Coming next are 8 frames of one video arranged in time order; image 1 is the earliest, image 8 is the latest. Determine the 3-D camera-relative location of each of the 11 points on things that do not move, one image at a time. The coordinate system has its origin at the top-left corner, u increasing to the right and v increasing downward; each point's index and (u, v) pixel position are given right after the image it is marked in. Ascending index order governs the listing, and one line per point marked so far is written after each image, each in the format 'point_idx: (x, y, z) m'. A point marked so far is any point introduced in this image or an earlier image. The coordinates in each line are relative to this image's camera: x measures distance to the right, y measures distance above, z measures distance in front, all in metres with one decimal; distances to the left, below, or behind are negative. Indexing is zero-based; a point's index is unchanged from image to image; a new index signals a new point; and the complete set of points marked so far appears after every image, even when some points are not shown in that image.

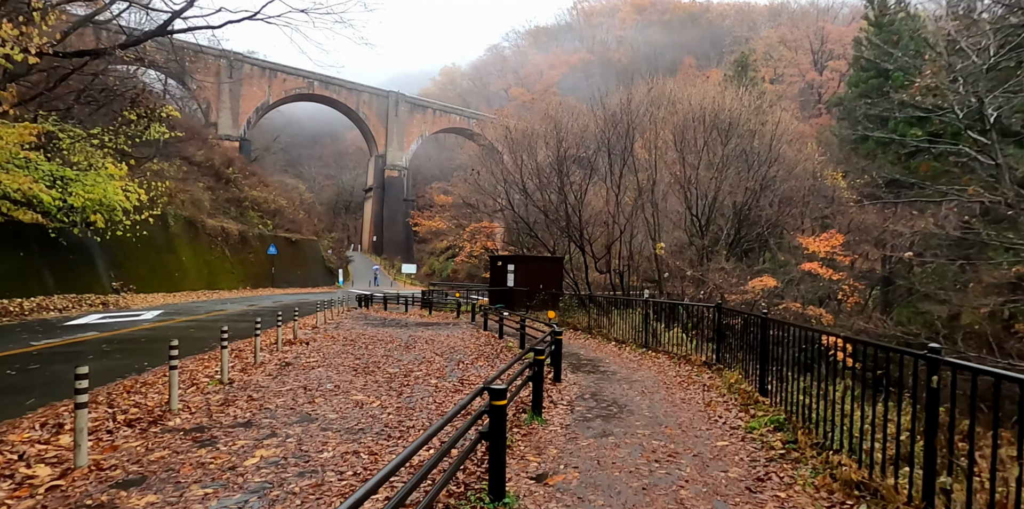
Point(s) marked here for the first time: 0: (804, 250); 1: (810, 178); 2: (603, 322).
0: (+9.2, +0.1, +17.5) m
1: (+9.8, +2.5, +18.1) m
2: (+1.7, -1.3, +10.4) m
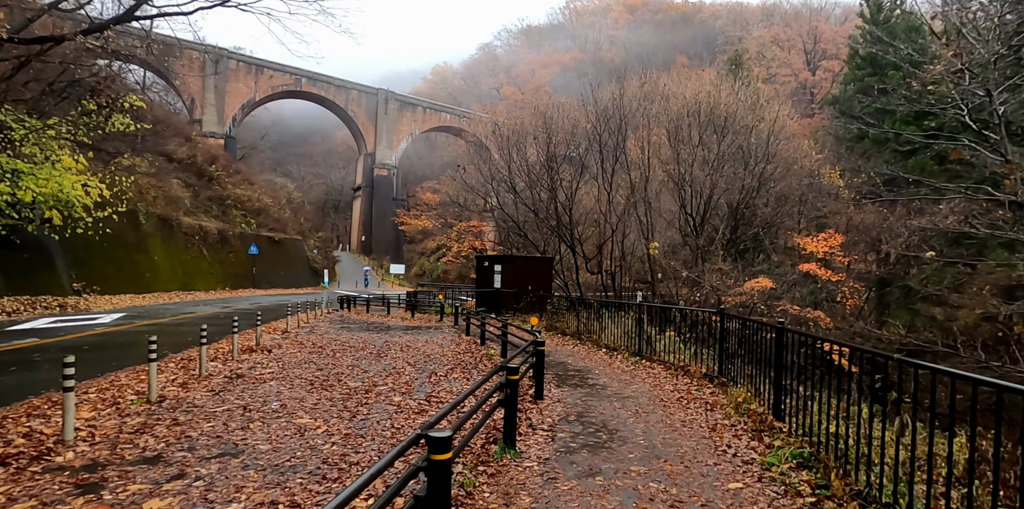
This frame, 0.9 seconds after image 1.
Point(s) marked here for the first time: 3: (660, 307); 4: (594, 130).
0: (+8.8, +0.1, +16.9) m
1: (+9.4, +2.5, +17.5) m
2: (+1.4, -1.3, +9.7) m
3: (+2.0, -0.8, +7.9) m
4: (+2.6, +4.0, +17.7) m
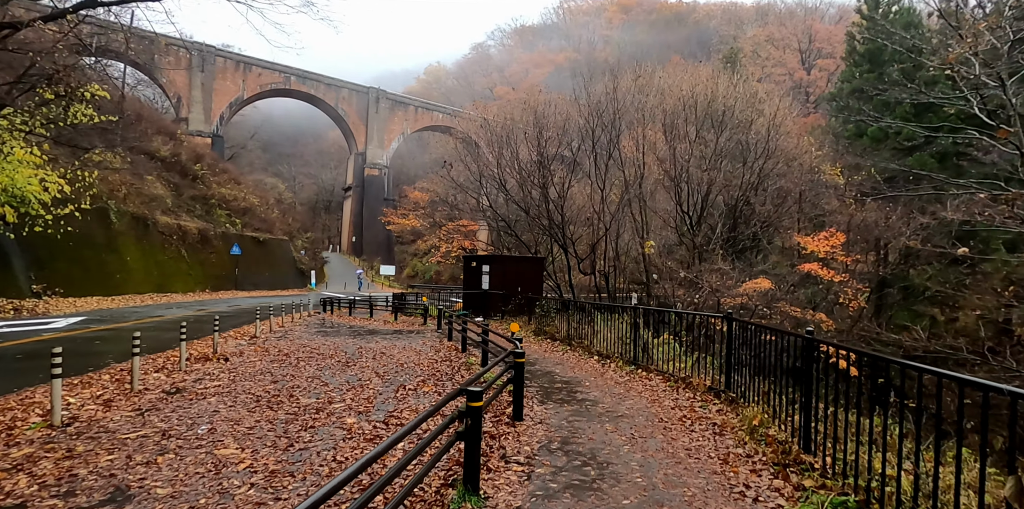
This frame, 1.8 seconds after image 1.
0: (+8.5, +0.1, +16.3) m
1: (+9.1, +2.5, +16.9) m
2: (+1.2, -1.3, +9.0) m
3: (+1.8, -0.7, +7.2) m
4: (+2.3, +4.0, +17.1) m
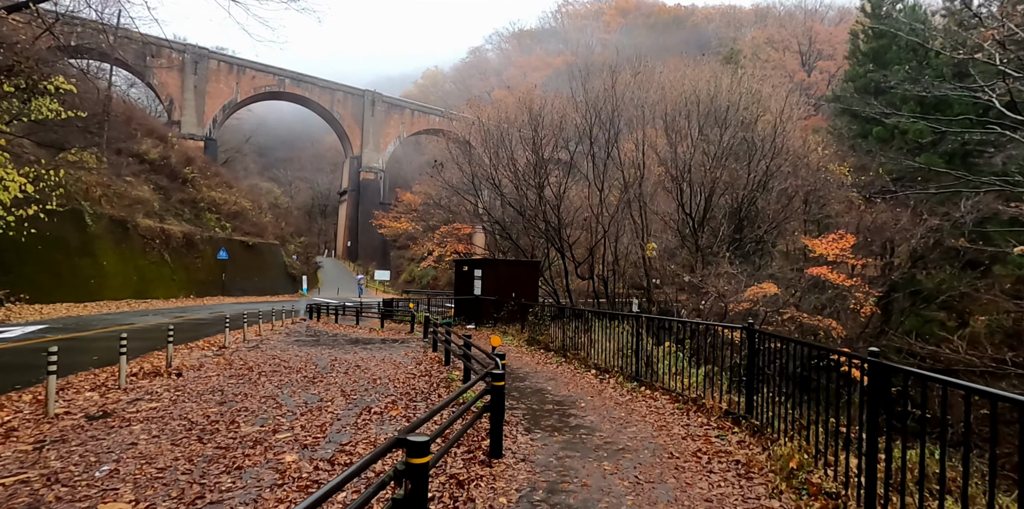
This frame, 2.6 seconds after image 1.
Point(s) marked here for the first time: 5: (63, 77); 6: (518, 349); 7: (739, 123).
0: (+8.4, 0.0, +15.6) m
1: (+8.9, +2.4, +16.2) m
2: (+1.0, -1.3, +8.3) m
3: (+1.7, -0.7, +6.5) m
4: (+2.1, +3.9, +16.4) m
5: (-8.9, +3.5, +10.9) m
6: (+0.1, -1.7, +9.7) m
7: (+6.2, +3.6, +15.1) m
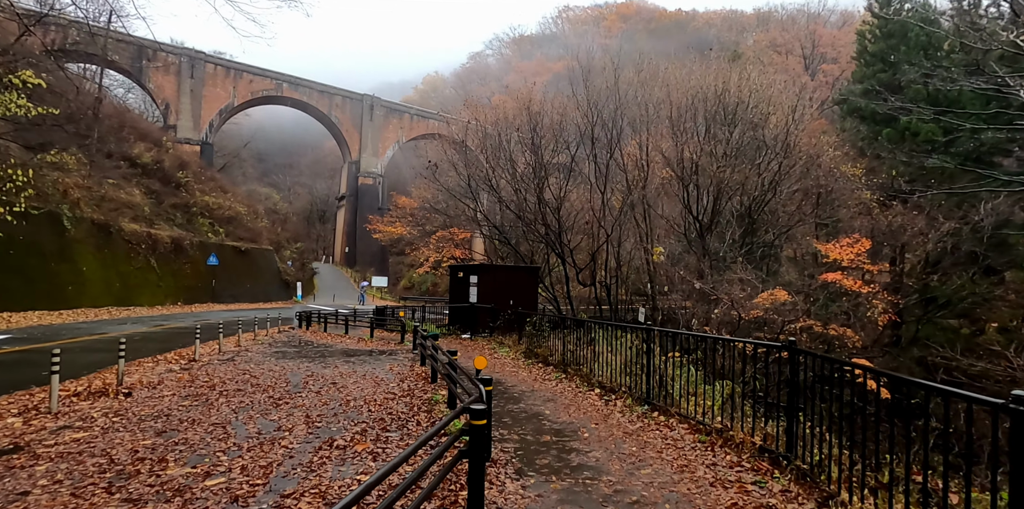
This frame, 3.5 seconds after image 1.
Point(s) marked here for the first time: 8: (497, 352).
0: (+8.3, -0.1, +14.9) m
1: (+8.9, +2.2, +15.5) m
2: (+1.0, -1.4, +7.5) m
3: (+1.6, -0.8, +5.8) m
4: (+2.1, +3.7, +15.7) m
5: (-8.9, +3.4, +10.3) m
6: (0.0, -1.8, +9.0) m
7: (+6.1, +3.4, +14.4) m
8: (-0.3, -1.8, +10.3) m
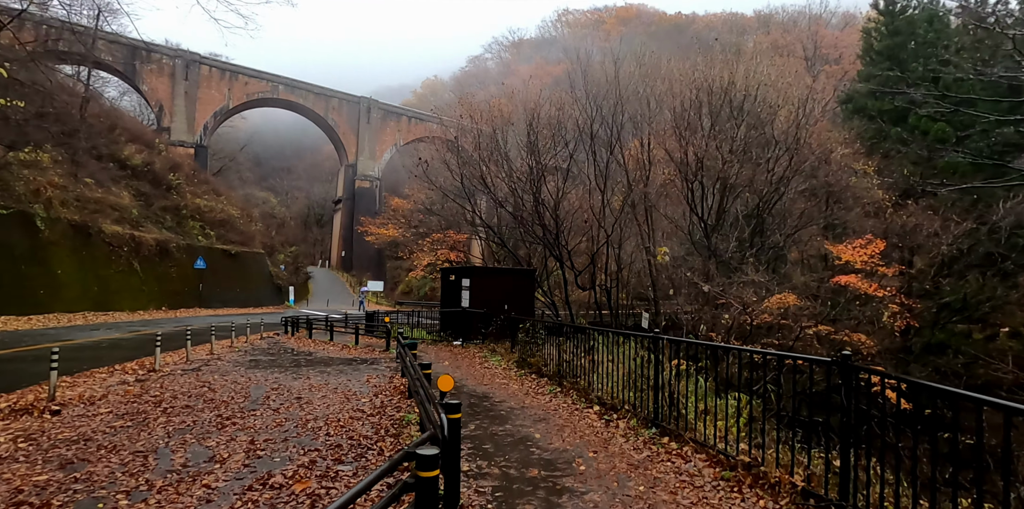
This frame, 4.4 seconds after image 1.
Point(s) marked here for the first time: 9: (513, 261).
0: (+8.2, -0.2, +14.1) m
1: (+8.7, +2.2, +14.8) m
2: (+0.9, -1.4, +6.8) m
3: (+1.5, -0.8, +5.0) m
4: (+2.0, +3.7, +15.0) m
5: (-9.0, +3.4, +9.6) m
6: (-0.1, -1.8, +8.3) m
7: (+6.0, +3.4, +13.7) m
8: (-0.4, -1.8, +9.5) m
9: (+0.1, -0.2, +19.7) m
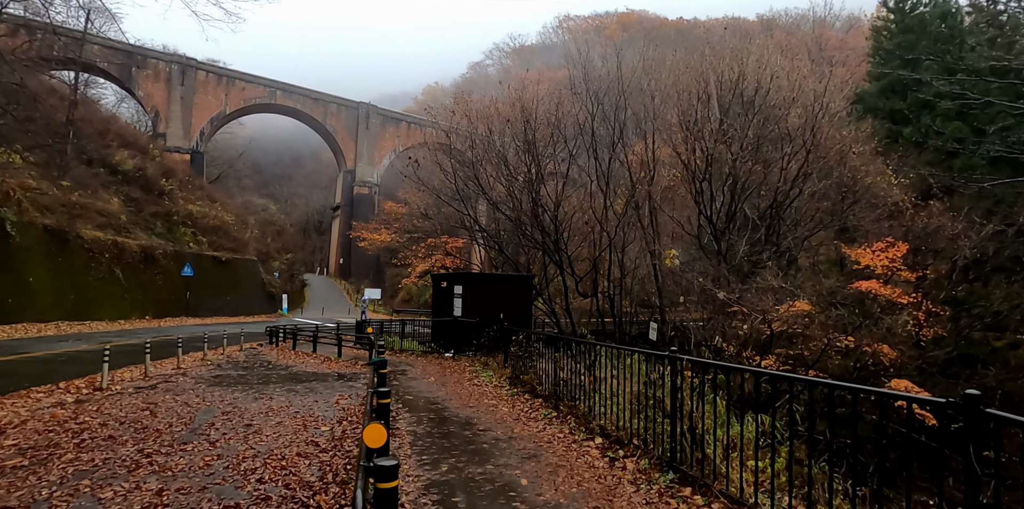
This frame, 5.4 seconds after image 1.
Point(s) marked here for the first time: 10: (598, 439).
0: (+8.1, -0.3, +13.3) m
1: (+8.7, +2.0, +14.0) m
2: (+0.7, -1.4, +6.0) m
3: (+1.4, -0.8, +4.2) m
4: (+1.9, +3.5, +14.3) m
5: (-9.1, +3.3, +8.8) m
6: (-0.2, -1.8, +7.4) m
7: (+5.9, +3.3, +12.9) m
8: (-0.5, -1.9, +8.7) m
9: (0.0, -0.4, +18.9) m
10: (+0.8, -1.6, +5.2) m
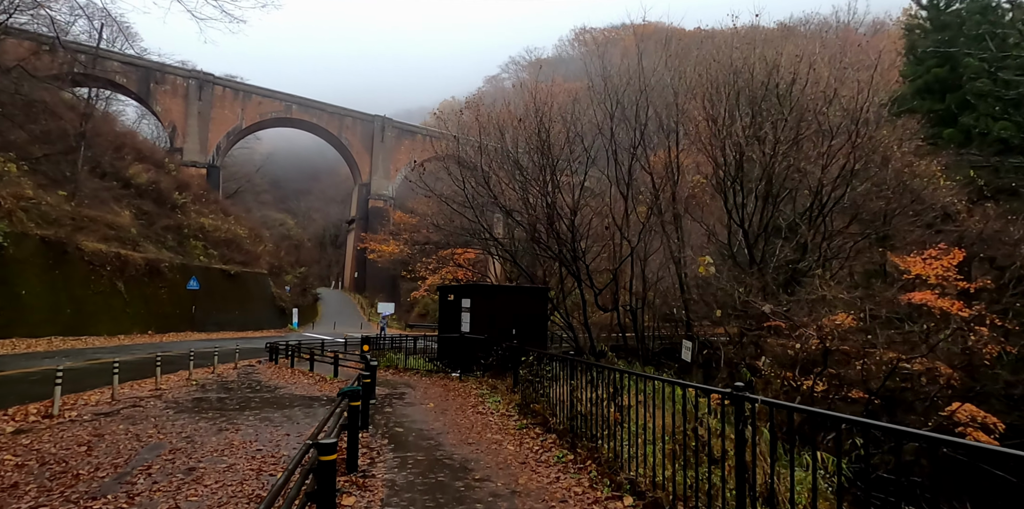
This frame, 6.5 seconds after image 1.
0: (+8.4, -0.5, +12.1) m
1: (+9.0, +1.8, +12.9) m
2: (+0.8, -1.4, +5.0) m
3: (+1.4, -0.8, +3.2) m
4: (+2.2, +3.3, +13.3) m
5: (-9.0, +3.1, +8.3) m
6: (-0.1, -1.9, +6.4) m
7: (+6.2, +3.1, +11.9) m
8: (-0.4, -2.0, +7.7) m
9: (+0.5, -0.8, +18.0) m
10: (+0.9, -1.7, +4.2) m
